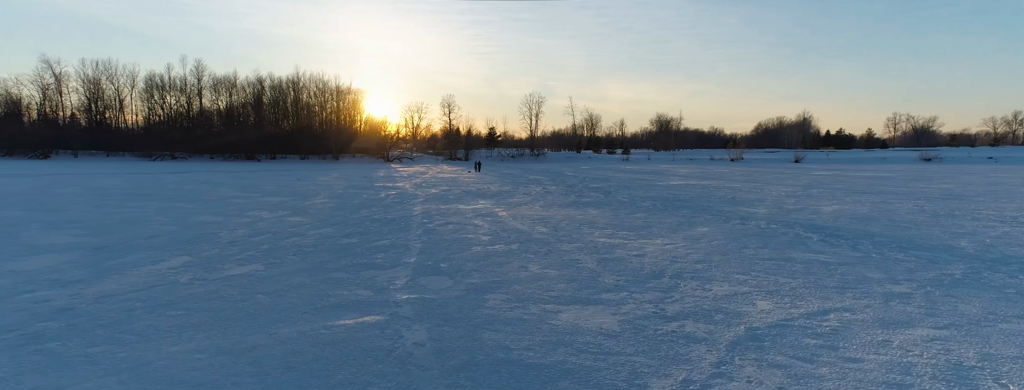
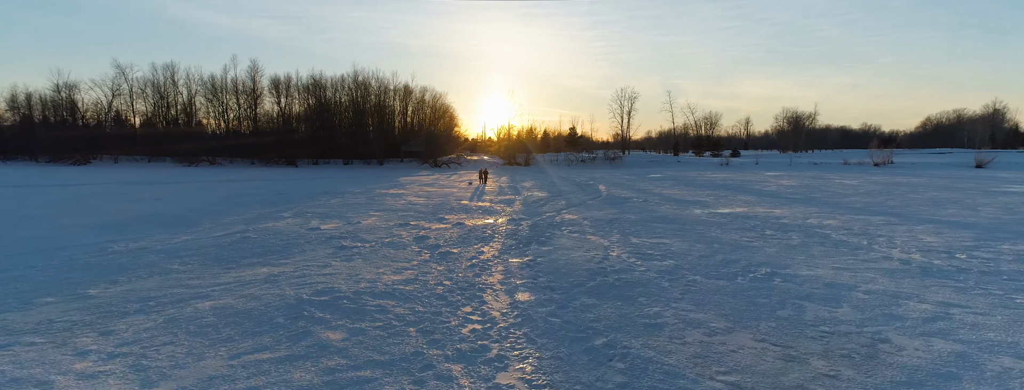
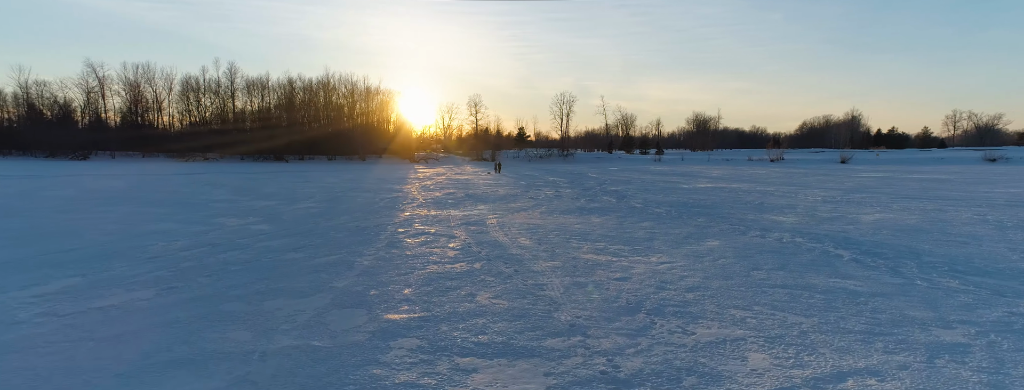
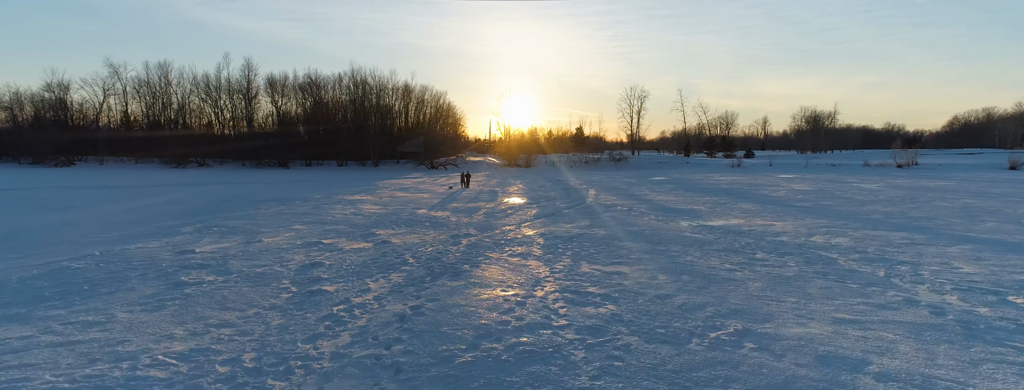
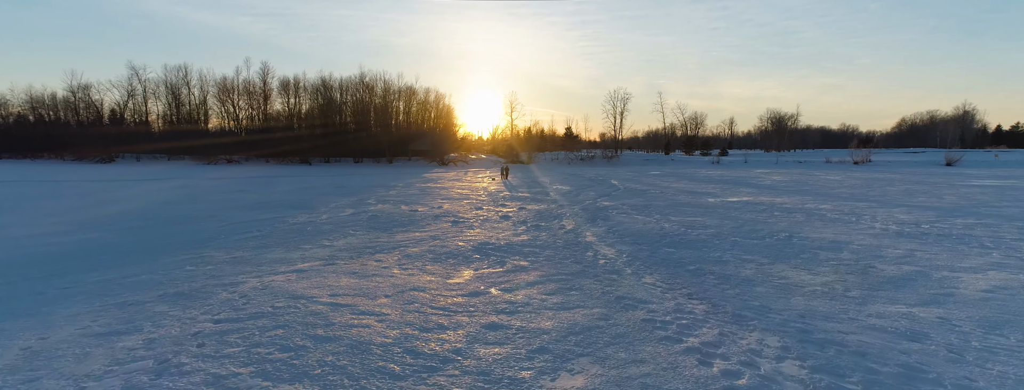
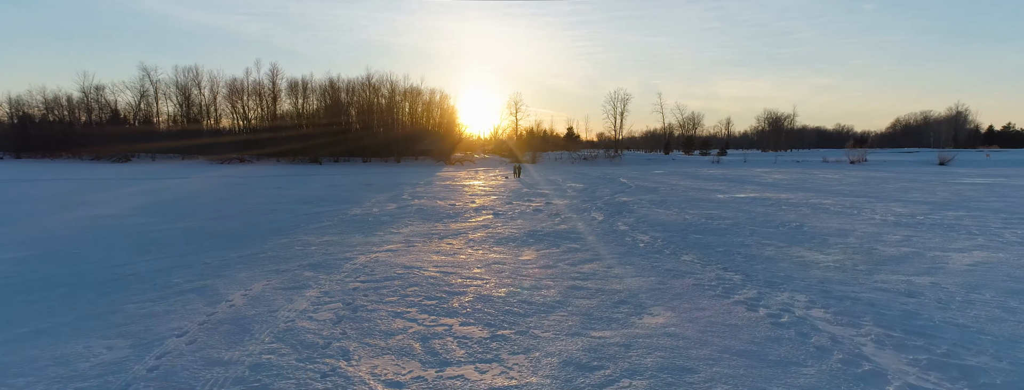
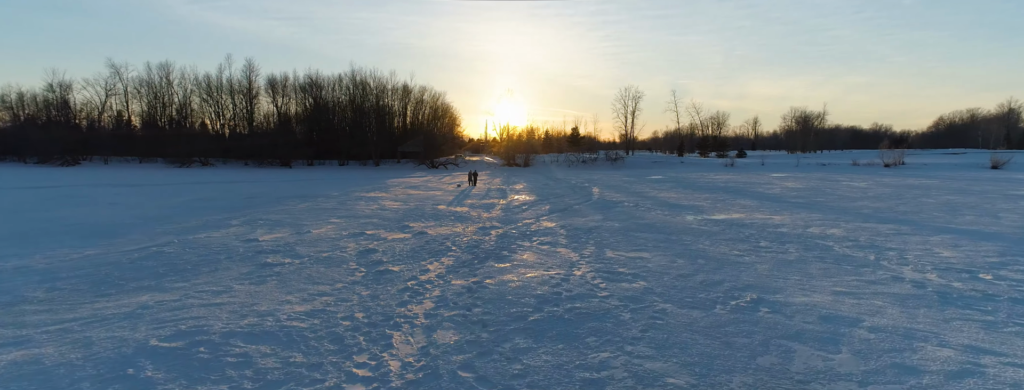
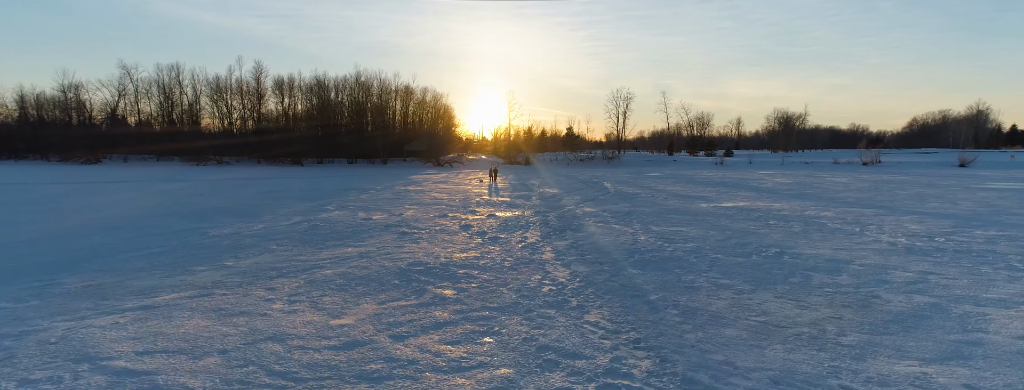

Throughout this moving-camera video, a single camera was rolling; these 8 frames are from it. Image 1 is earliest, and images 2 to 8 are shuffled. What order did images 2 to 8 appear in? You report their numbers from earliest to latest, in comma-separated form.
3, 6, 5, 8, 2, 7, 4
